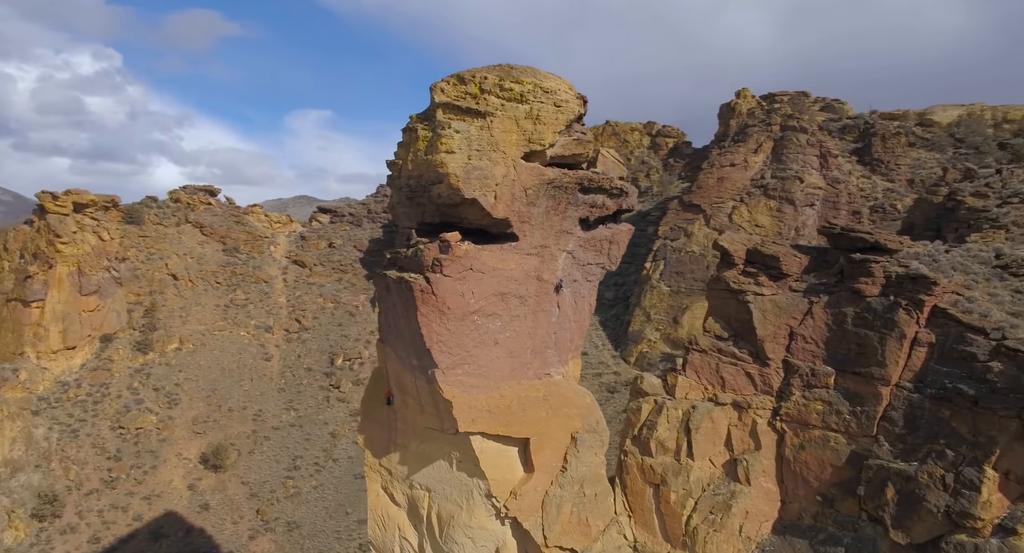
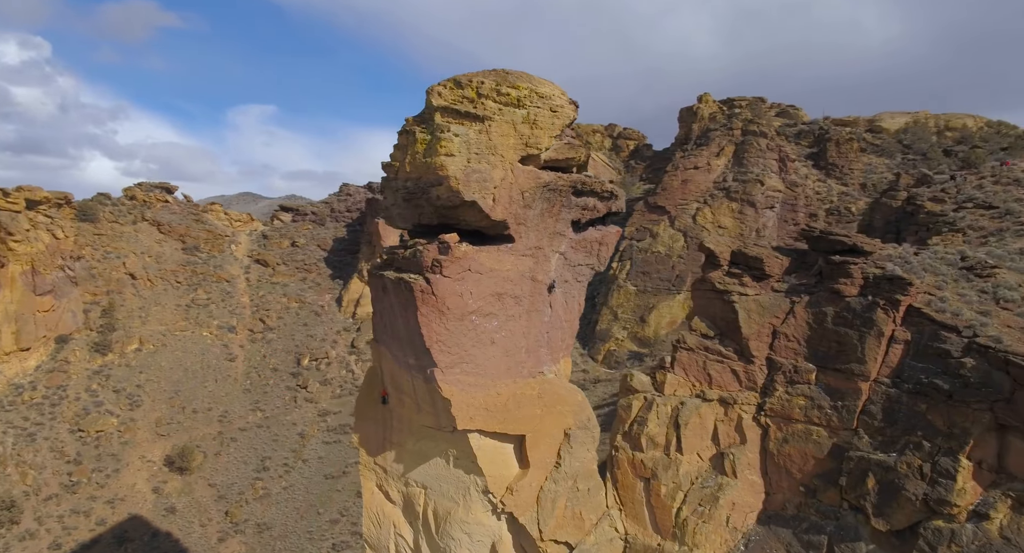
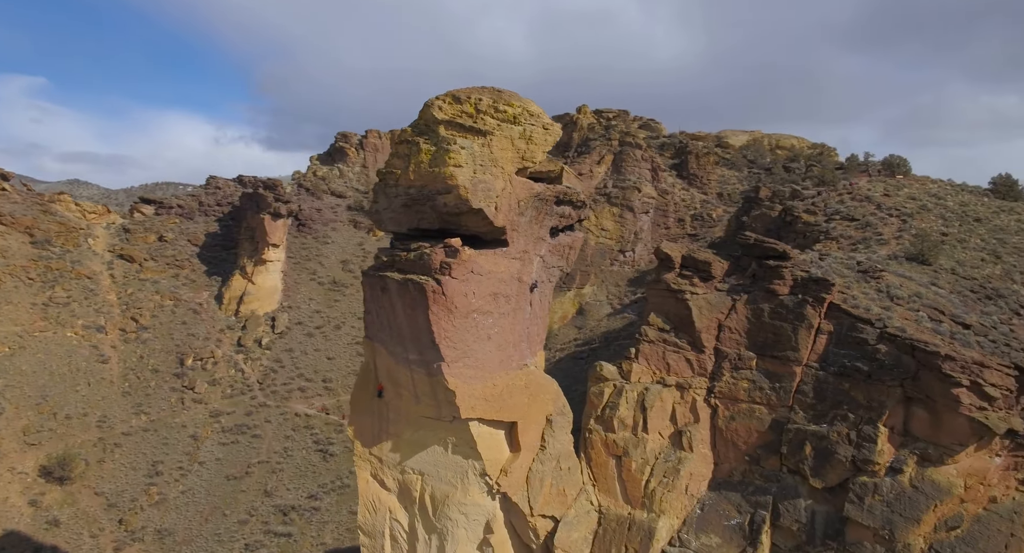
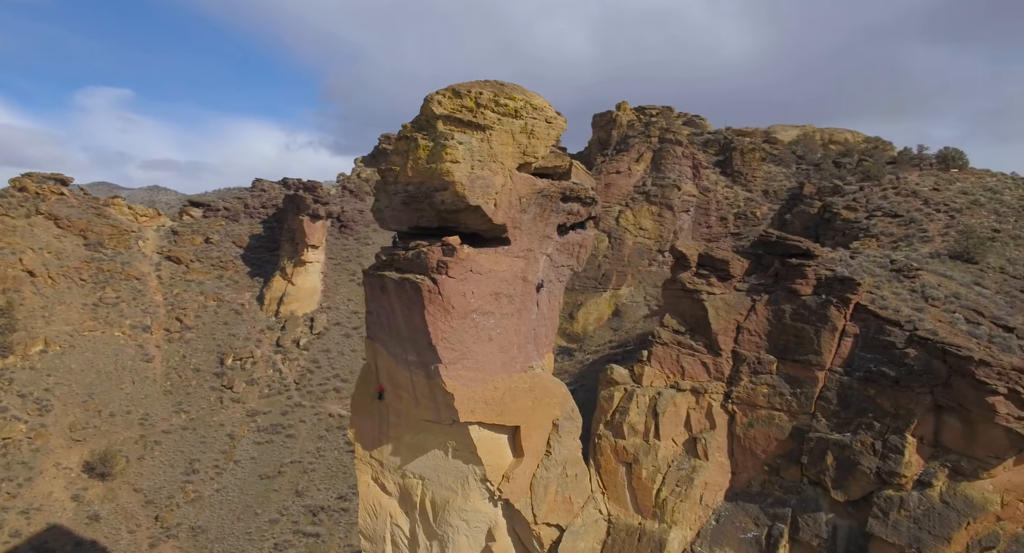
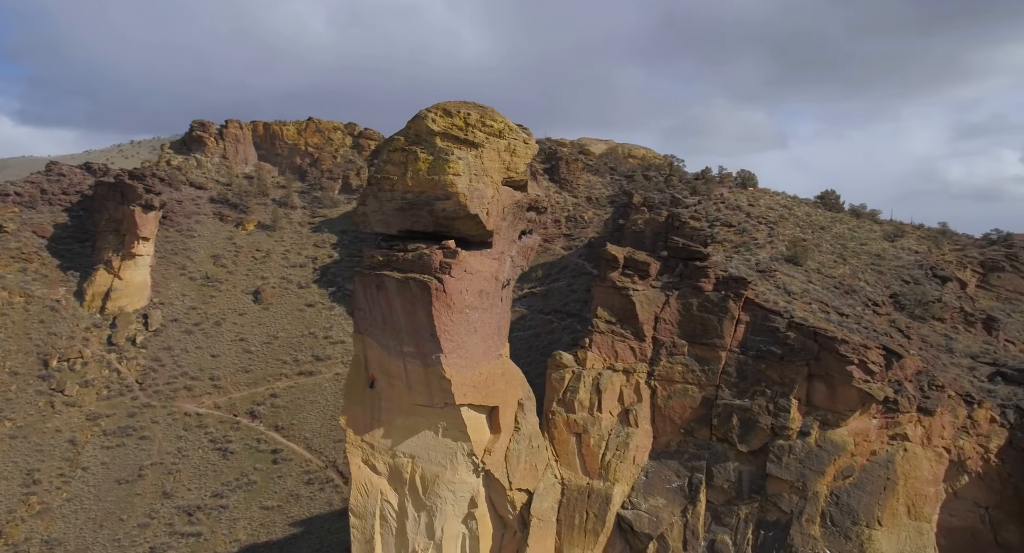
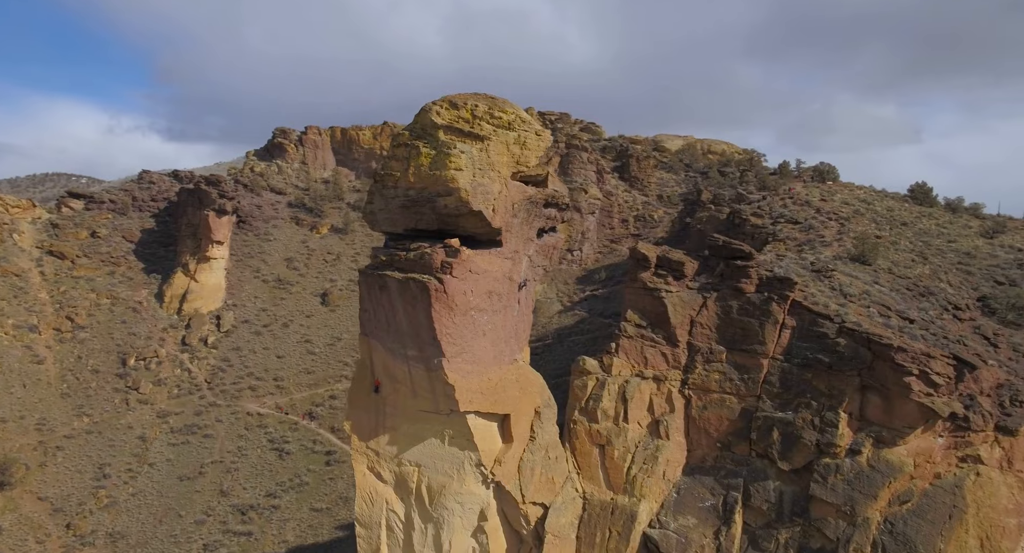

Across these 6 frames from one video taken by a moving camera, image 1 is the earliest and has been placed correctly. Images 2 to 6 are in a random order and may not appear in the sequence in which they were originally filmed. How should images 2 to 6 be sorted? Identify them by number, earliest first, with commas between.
2, 4, 3, 6, 5
